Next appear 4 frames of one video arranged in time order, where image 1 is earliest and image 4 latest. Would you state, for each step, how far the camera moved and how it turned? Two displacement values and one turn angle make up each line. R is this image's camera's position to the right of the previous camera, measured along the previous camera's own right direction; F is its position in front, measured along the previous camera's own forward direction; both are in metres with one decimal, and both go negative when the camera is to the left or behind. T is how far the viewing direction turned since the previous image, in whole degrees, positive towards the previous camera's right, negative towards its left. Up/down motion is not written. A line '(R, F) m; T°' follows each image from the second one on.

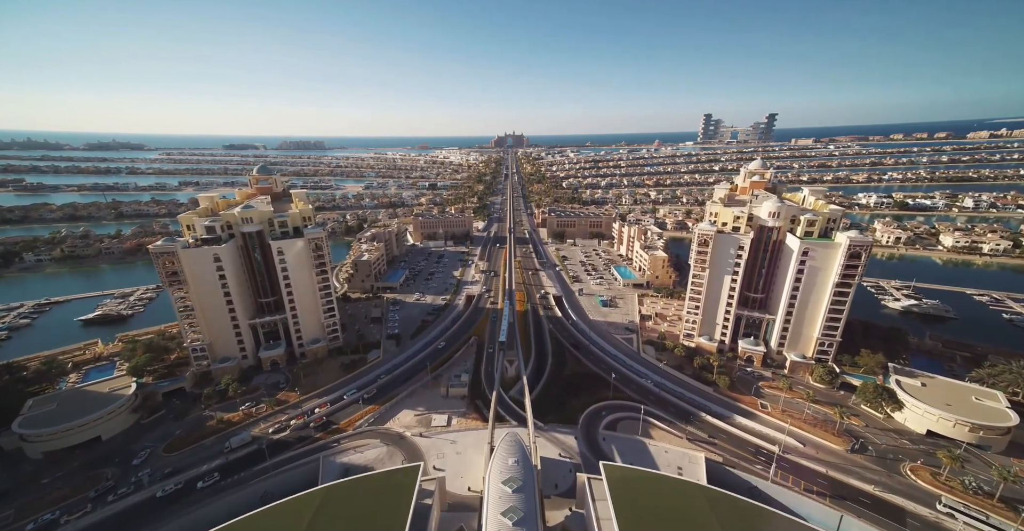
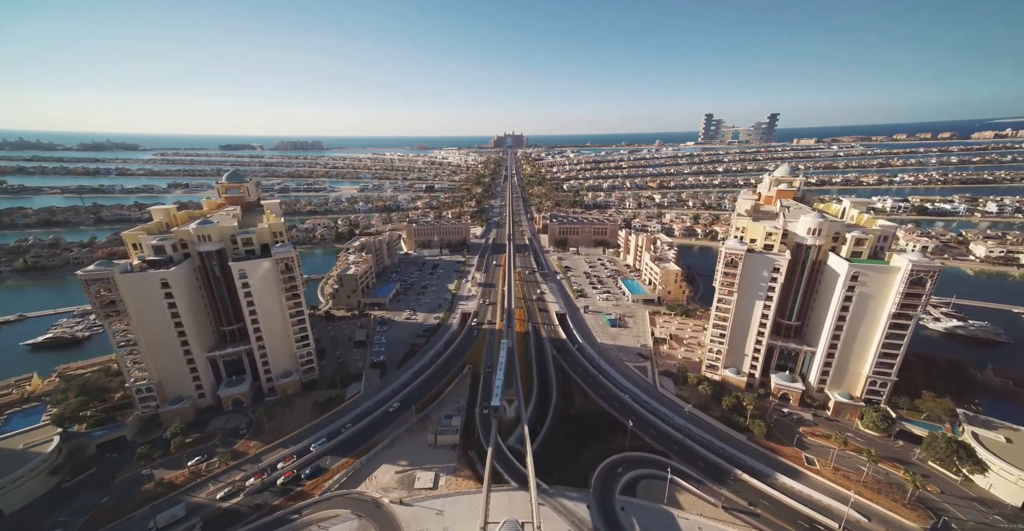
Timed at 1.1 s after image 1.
(+0.1, +8.2) m; 0°
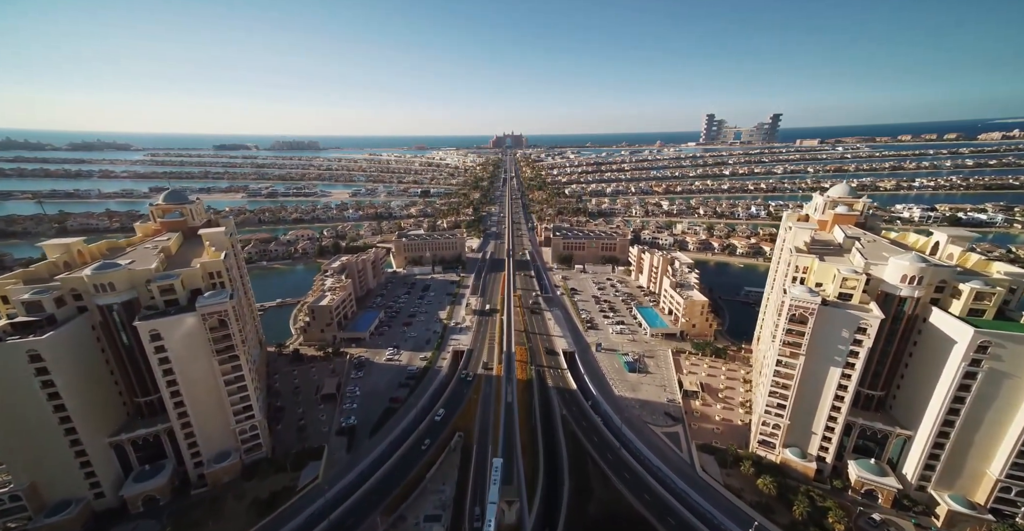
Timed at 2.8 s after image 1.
(-0.2, +12.8) m; 0°
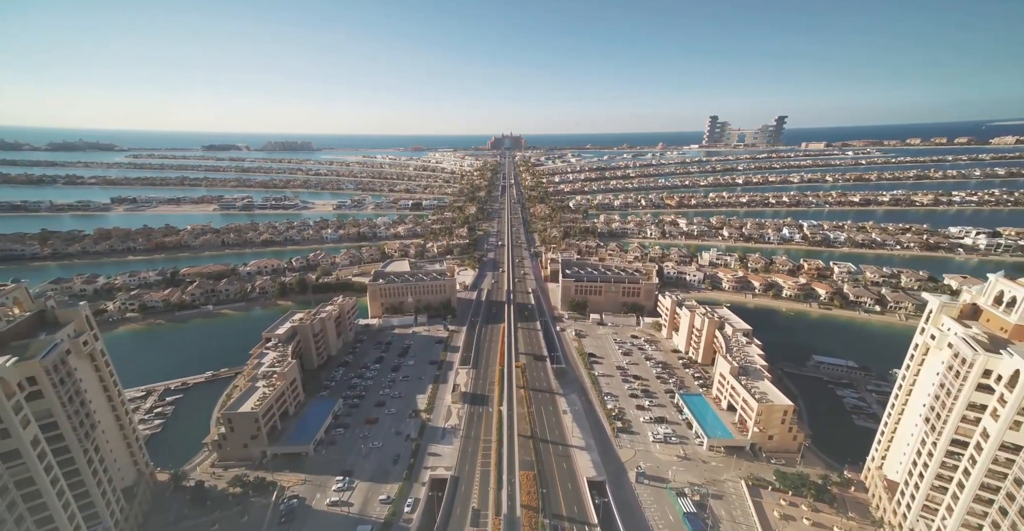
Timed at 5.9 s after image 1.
(-0.8, +23.6) m; 0°
